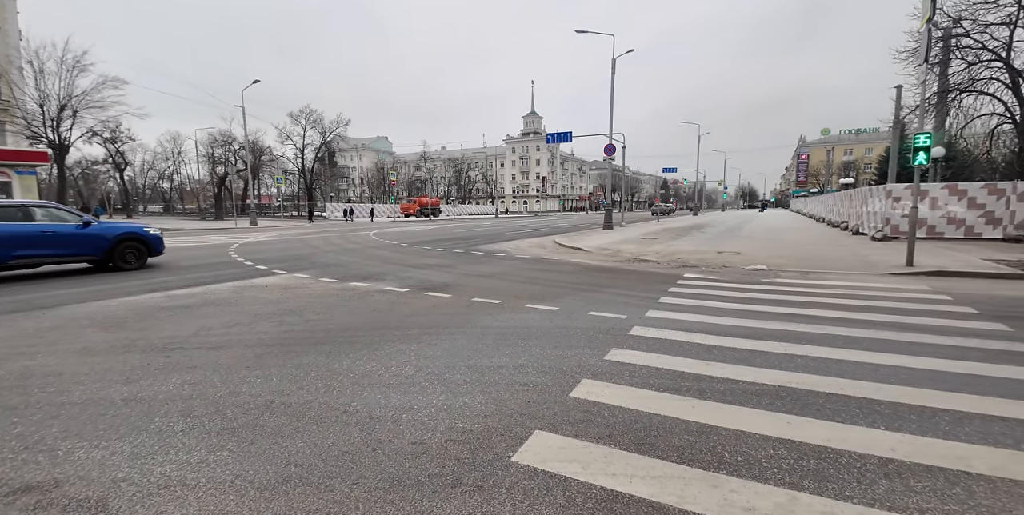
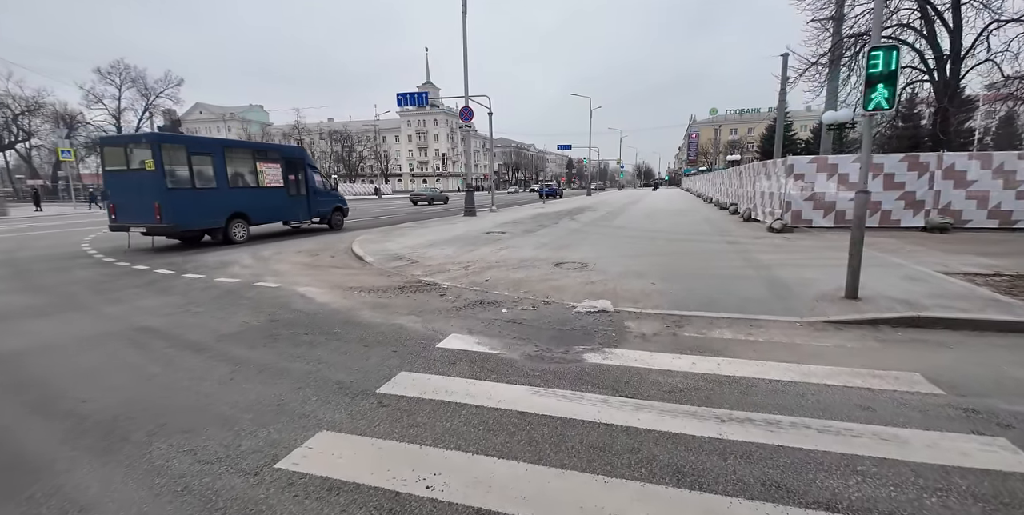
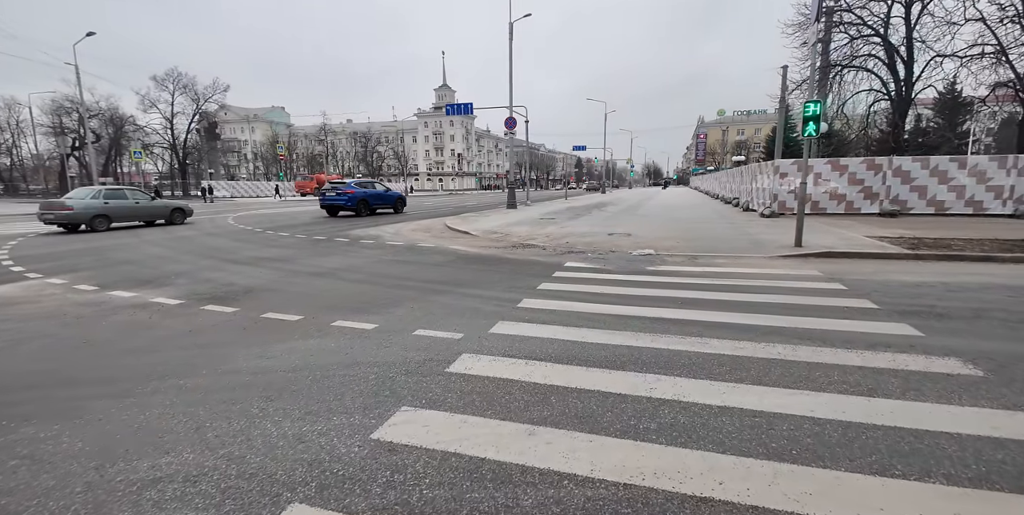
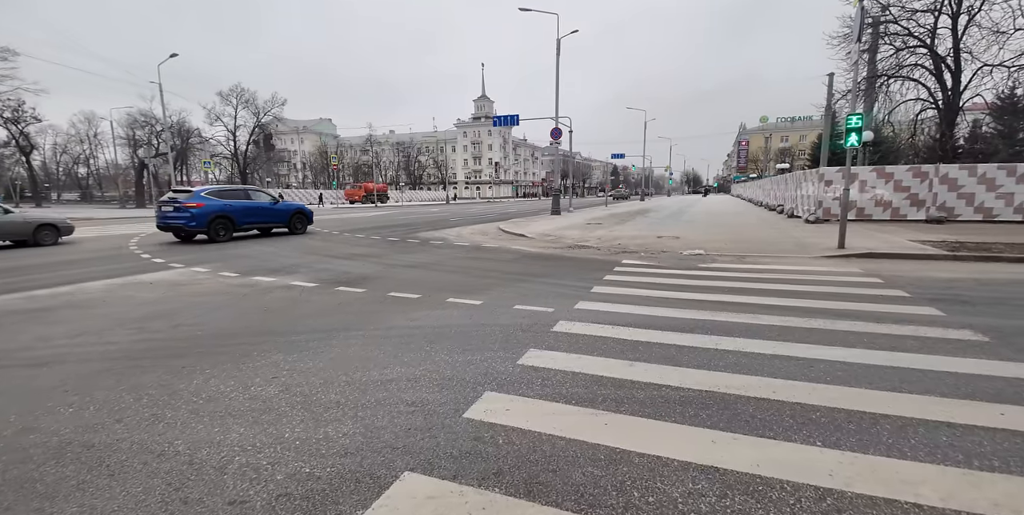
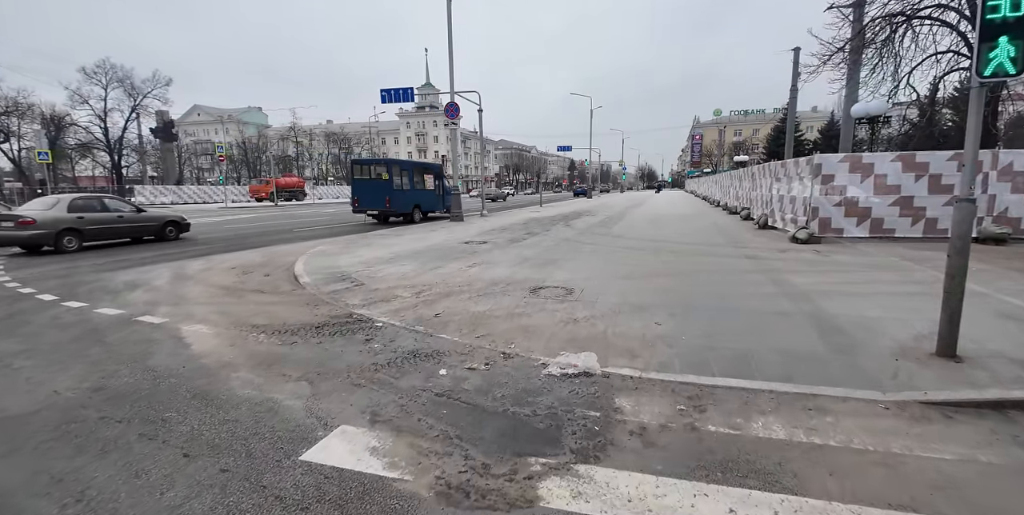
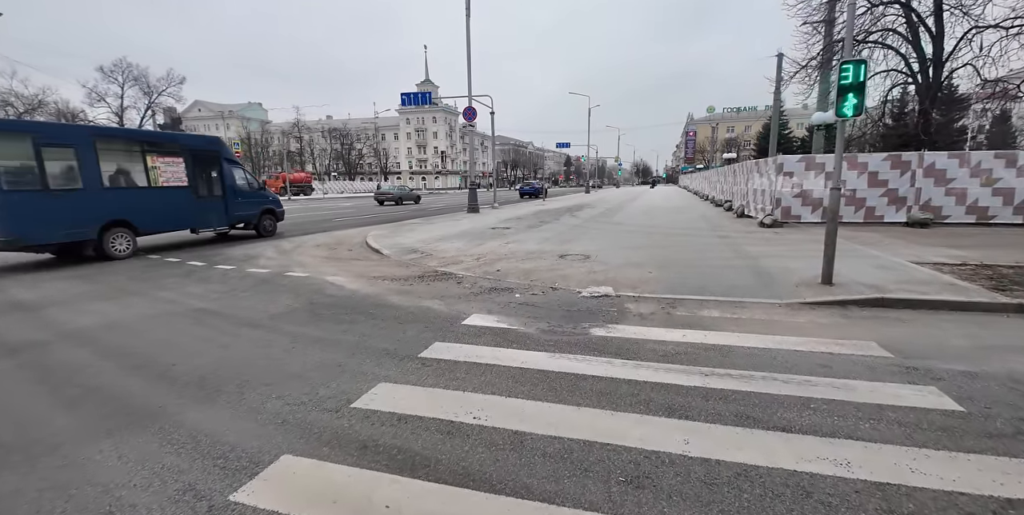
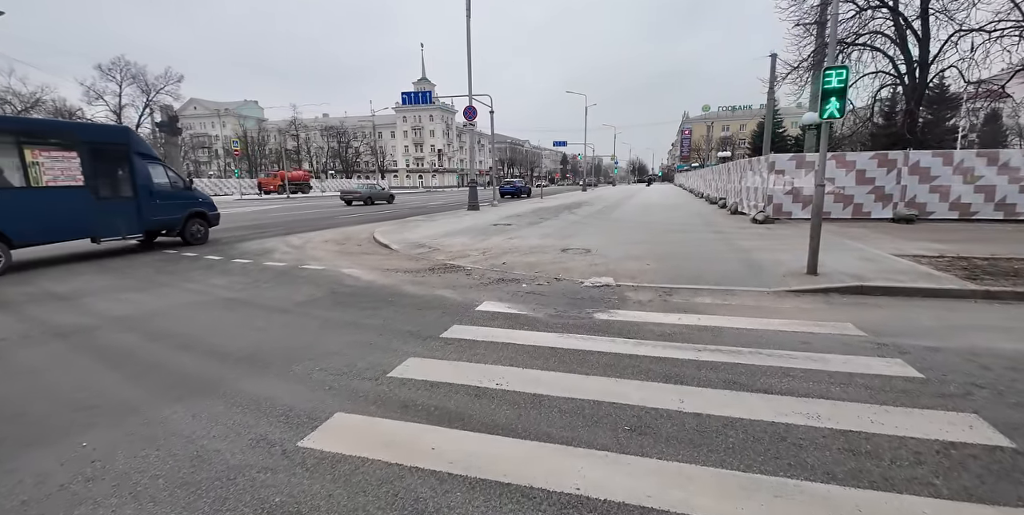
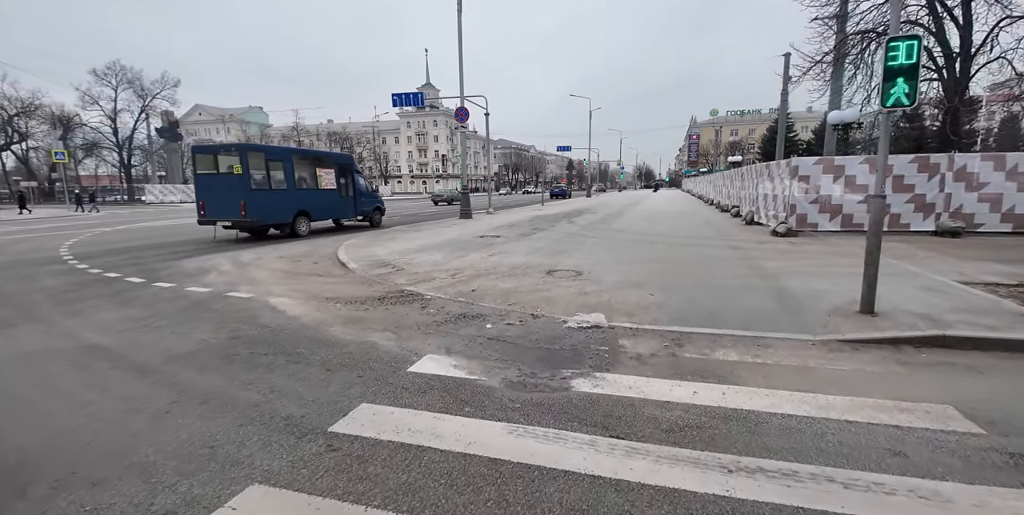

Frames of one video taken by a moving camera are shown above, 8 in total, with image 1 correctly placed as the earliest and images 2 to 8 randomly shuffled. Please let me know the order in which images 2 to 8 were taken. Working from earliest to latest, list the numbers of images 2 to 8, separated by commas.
4, 3, 7, 6, 2, 8, 5
